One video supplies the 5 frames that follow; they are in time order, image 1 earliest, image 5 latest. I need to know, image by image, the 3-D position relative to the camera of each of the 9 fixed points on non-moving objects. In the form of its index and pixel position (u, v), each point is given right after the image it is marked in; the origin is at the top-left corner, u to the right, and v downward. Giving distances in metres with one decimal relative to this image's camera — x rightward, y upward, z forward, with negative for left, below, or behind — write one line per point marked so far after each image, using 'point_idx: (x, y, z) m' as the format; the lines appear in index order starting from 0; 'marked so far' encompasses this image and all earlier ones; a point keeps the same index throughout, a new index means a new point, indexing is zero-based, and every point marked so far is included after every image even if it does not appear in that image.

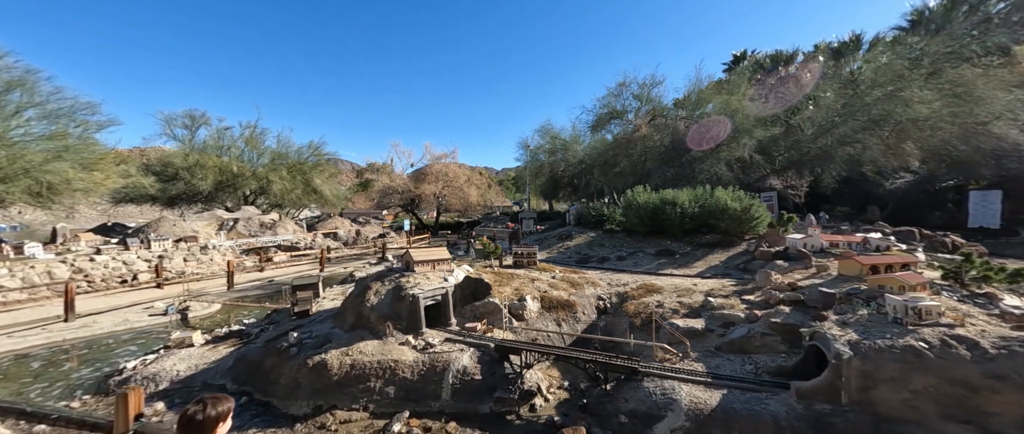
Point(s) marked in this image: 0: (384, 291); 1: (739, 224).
0: (-3.4, -2.0, +10.1) m
1: (+9.3, -0.3, +15.6) m
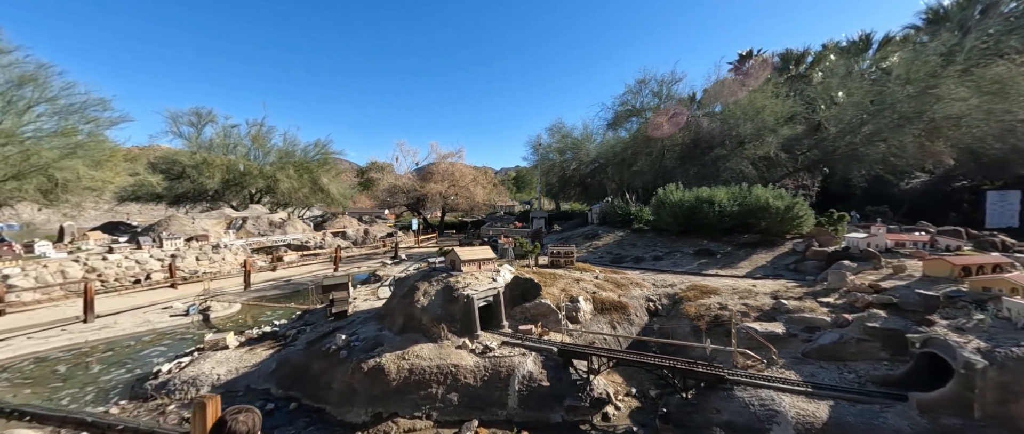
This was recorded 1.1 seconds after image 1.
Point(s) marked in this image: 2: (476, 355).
0: (-2.0, -1.9, +9.7) m
1: (+10.7, -0.2, +15.2) m
2: (-0.8, -3.0, +8.3) m
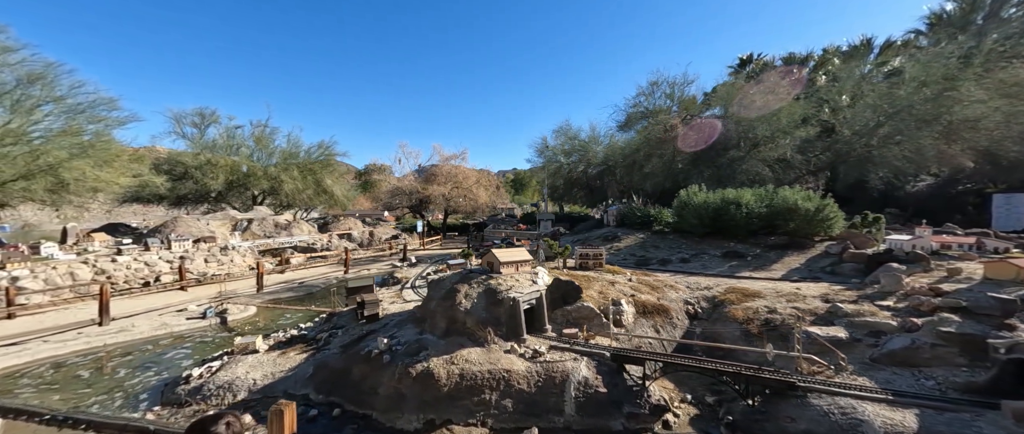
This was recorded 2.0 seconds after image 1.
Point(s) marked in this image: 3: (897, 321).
0: (-0.9, -1.9, +9.4) m
1: (+11.8, -0.3, +15.0) m
2: (+0.3, -3.0, +8.1) m
3: (+7.6, -2.1, +7.6) m
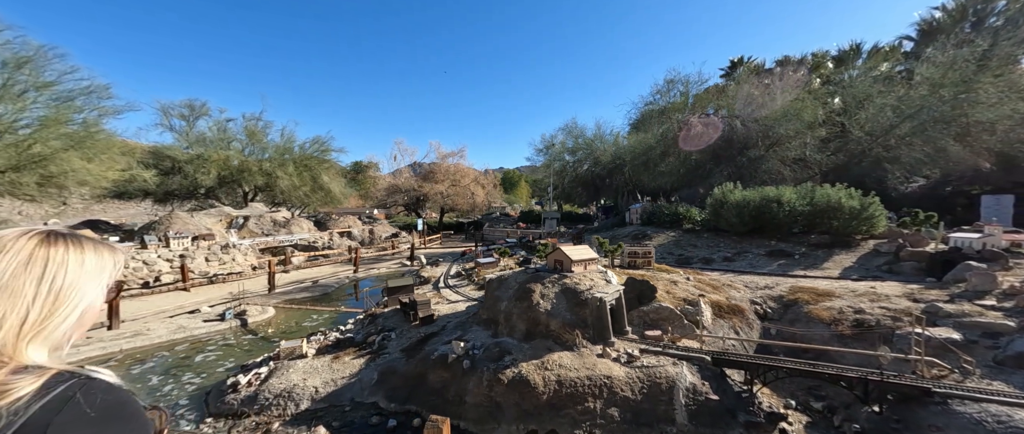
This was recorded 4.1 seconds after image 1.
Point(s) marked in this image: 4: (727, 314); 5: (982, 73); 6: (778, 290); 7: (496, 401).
0: (+0.9, -1.8, +8.8) m
1: (+13.5, -0.3, +14.9) m
2: (+2.2, -2.9, +7.5) m
3: (+9.5, -2.0, +7.3) m
4: (+5.6, -2.5, +9.9) m
5: (+25.6, +7.8, +20.5) m
6: (+8.0, -2.2, +11.5) m
7: (-0.3, -3.5, +7.2) m
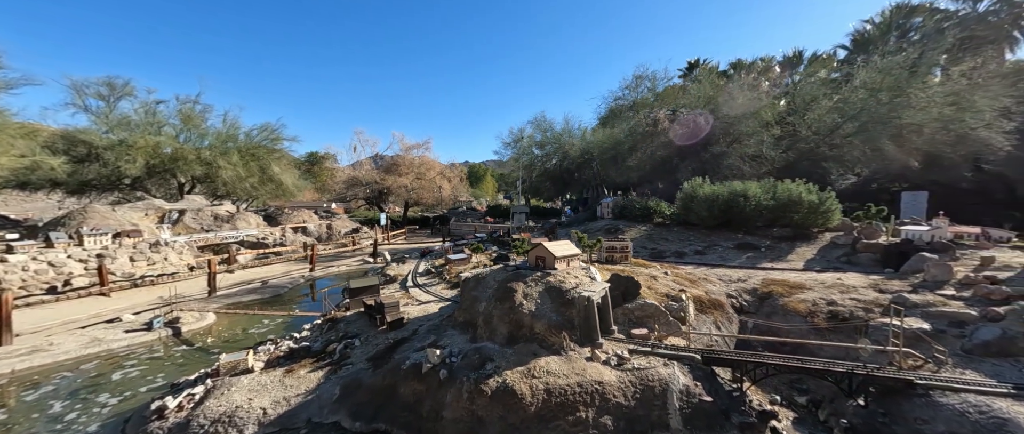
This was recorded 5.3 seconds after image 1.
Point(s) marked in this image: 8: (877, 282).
0: (+0.5, -1.7, +8.3) m
1: (+12.3, 0.0, +15.6) m
2: (+1.9, -2.8, +7.1) m
3: (+9.2, -1.9, +7.6) m
4: (+5.0, -2.4, +9.8) m
5: (+23.9, +8.2, +22.2) m
6: (+7.3, -2.0, +11.7) m
7: (-0.6, -3.4, +6.5) m
8: (+9.4, -1.7, +9.9) m
